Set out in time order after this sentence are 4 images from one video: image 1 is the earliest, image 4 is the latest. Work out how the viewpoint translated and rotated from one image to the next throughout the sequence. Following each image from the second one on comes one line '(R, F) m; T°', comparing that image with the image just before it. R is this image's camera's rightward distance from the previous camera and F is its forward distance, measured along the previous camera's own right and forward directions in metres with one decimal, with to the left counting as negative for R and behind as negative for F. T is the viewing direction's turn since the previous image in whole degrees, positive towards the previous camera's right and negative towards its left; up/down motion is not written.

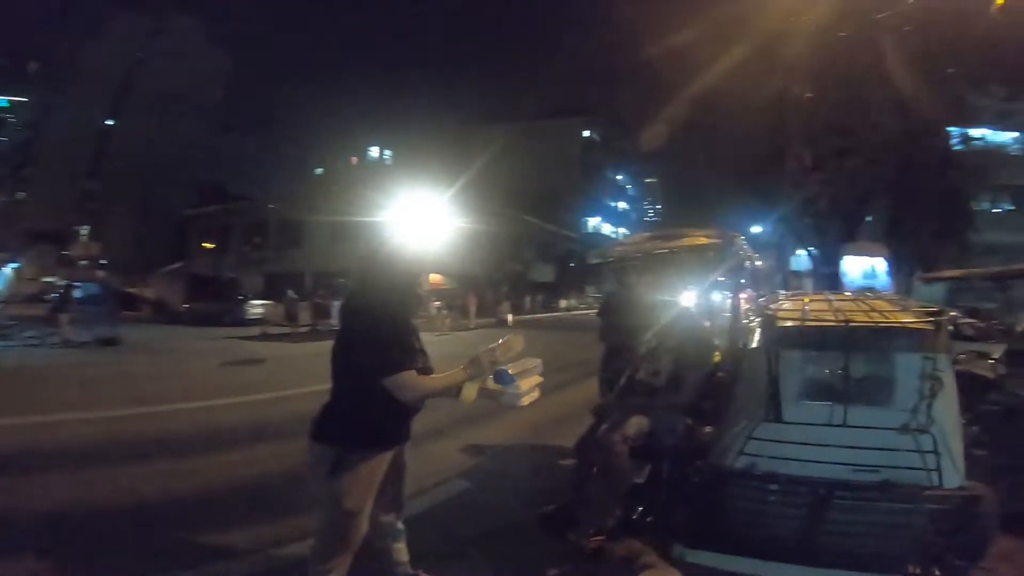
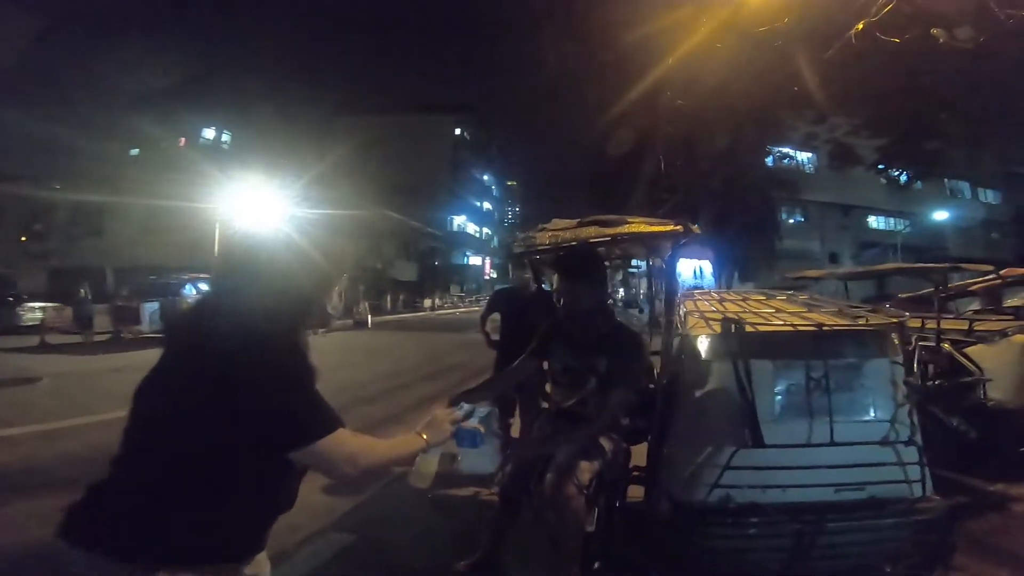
(+0.6, +0.1) m; -8°
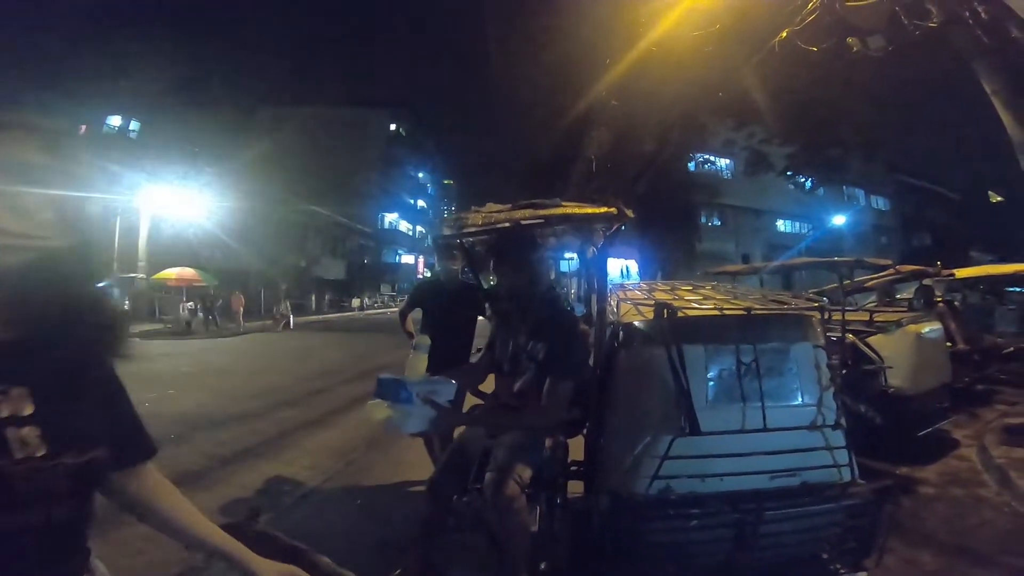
(-0.1, 0.0) m; +6°
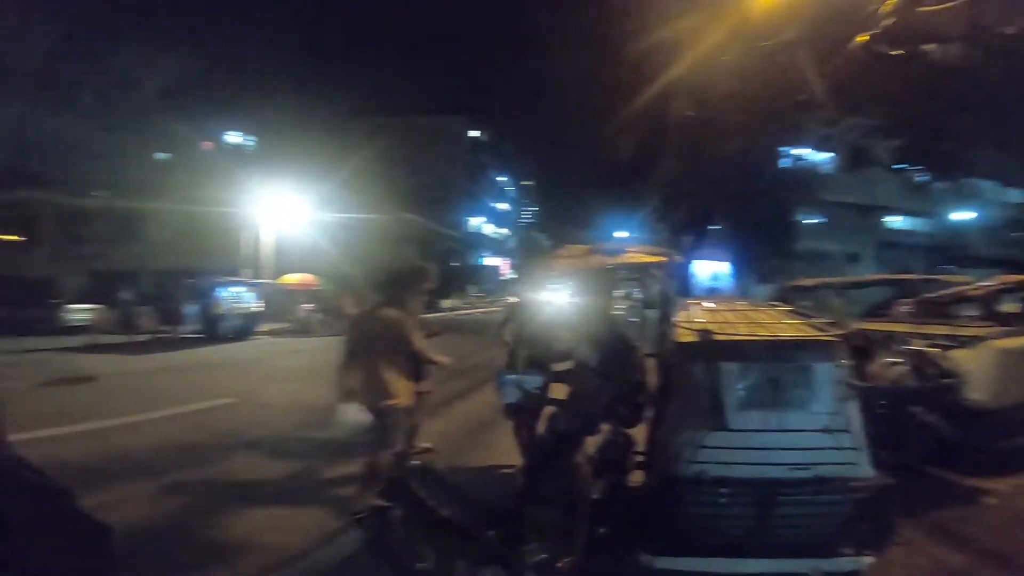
(+0.2, -0.5) m; -8°
